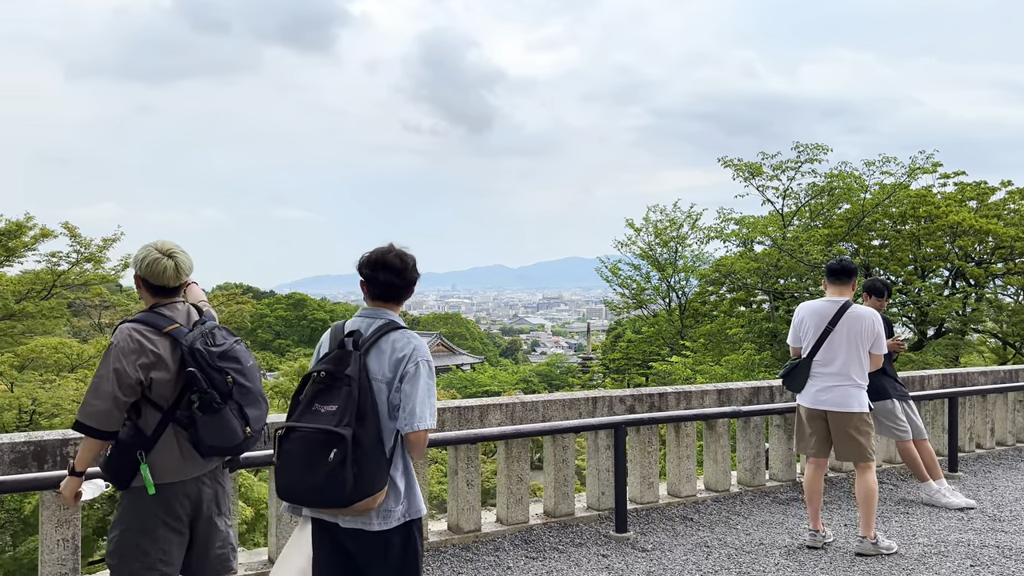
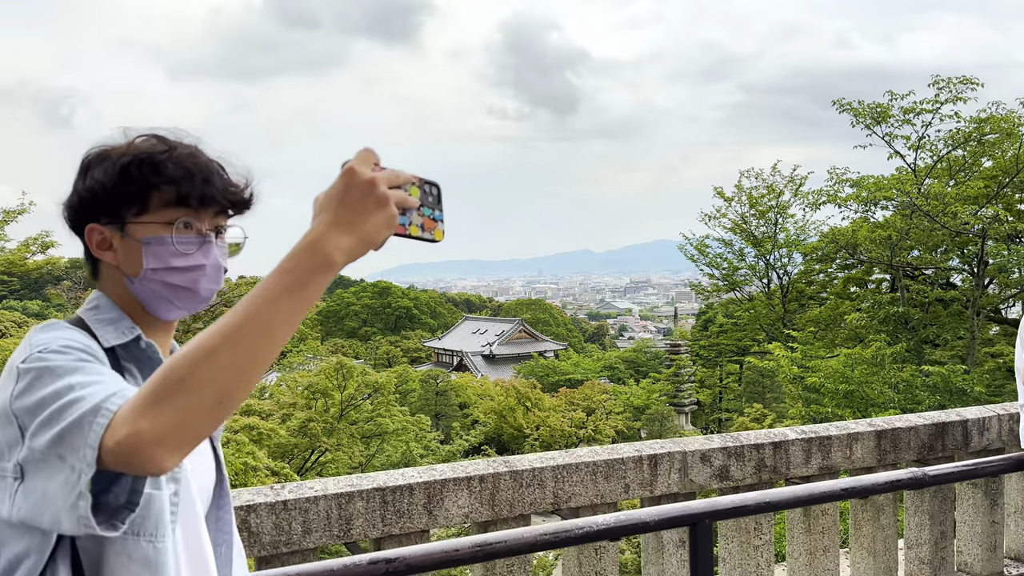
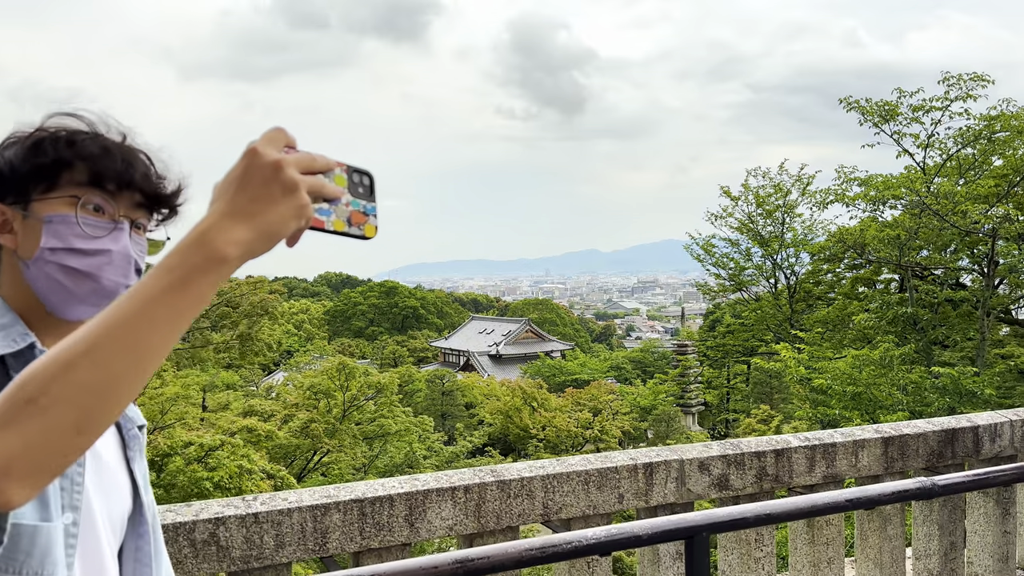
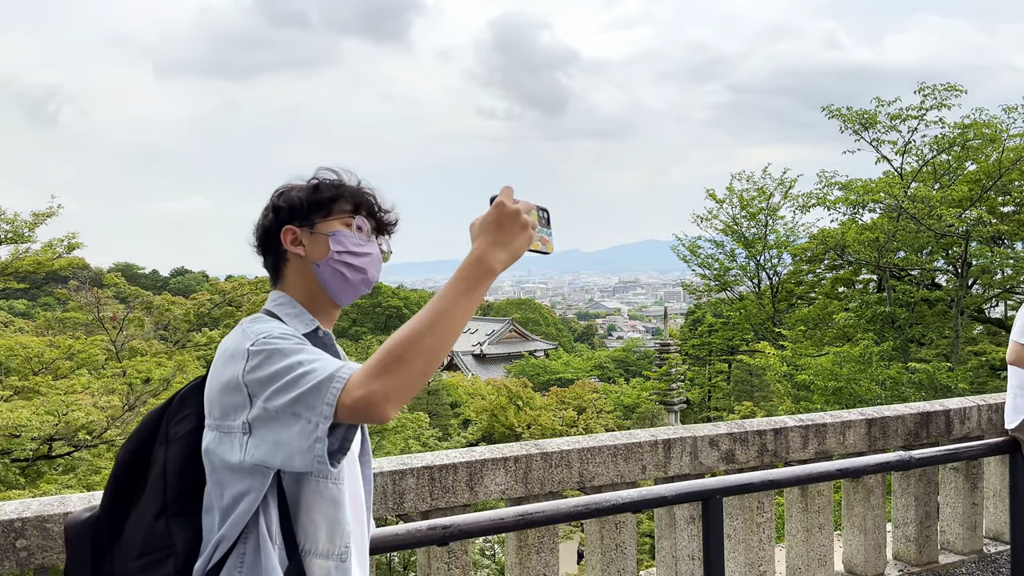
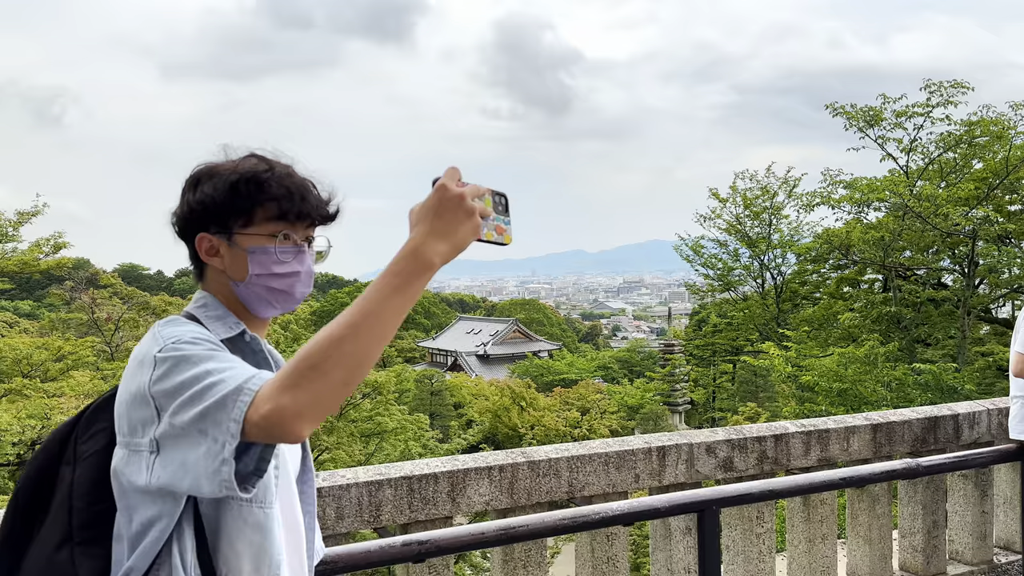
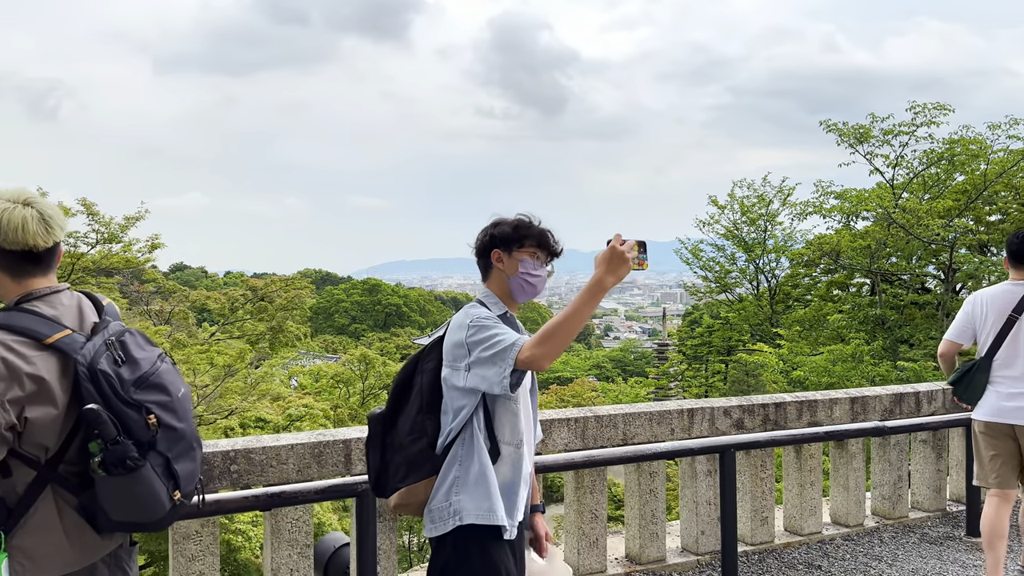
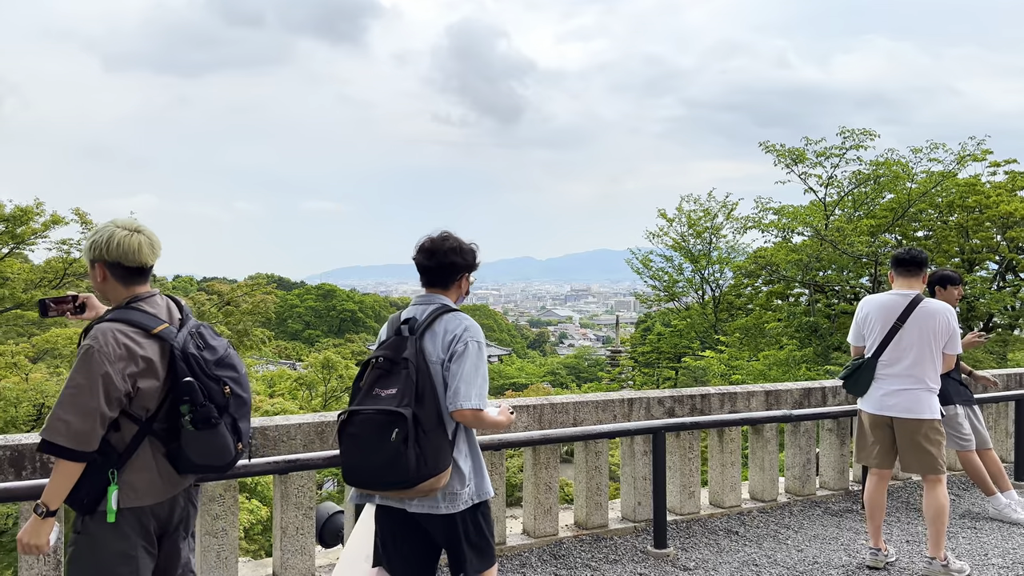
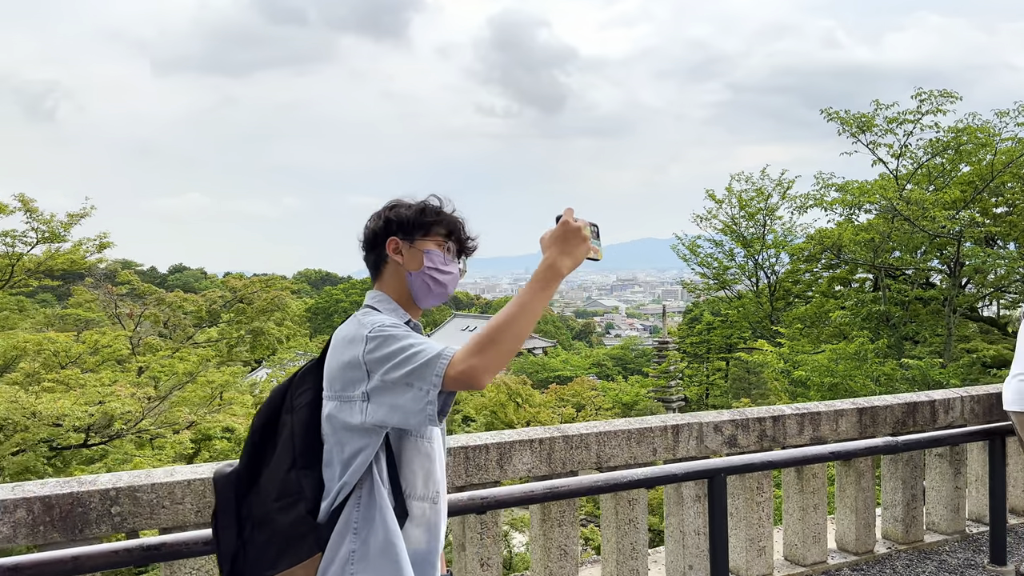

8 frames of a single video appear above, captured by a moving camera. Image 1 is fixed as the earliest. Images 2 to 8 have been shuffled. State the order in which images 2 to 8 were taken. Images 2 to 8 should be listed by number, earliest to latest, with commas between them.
7, 6, 8, 4, 5, 2, 3
